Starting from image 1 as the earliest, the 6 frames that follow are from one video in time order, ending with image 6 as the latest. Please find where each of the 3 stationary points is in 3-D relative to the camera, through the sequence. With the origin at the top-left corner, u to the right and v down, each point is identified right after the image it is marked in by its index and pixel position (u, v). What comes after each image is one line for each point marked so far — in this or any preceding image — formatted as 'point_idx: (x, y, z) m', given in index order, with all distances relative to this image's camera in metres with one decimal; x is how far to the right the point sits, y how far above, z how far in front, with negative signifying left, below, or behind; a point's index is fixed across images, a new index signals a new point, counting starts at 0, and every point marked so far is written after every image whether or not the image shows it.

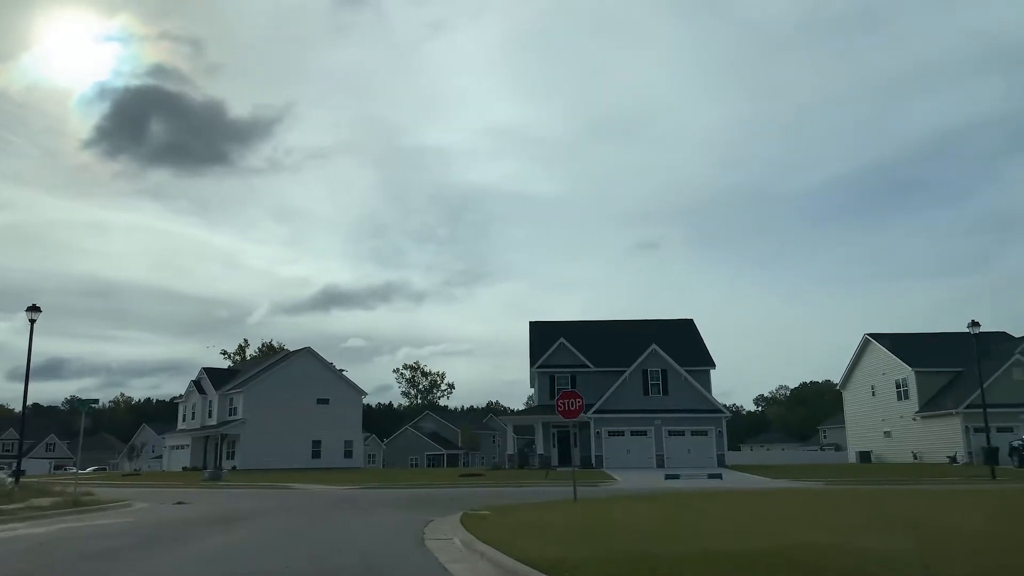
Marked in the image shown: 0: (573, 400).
0: (+1.5, -2.6, +19.2) m
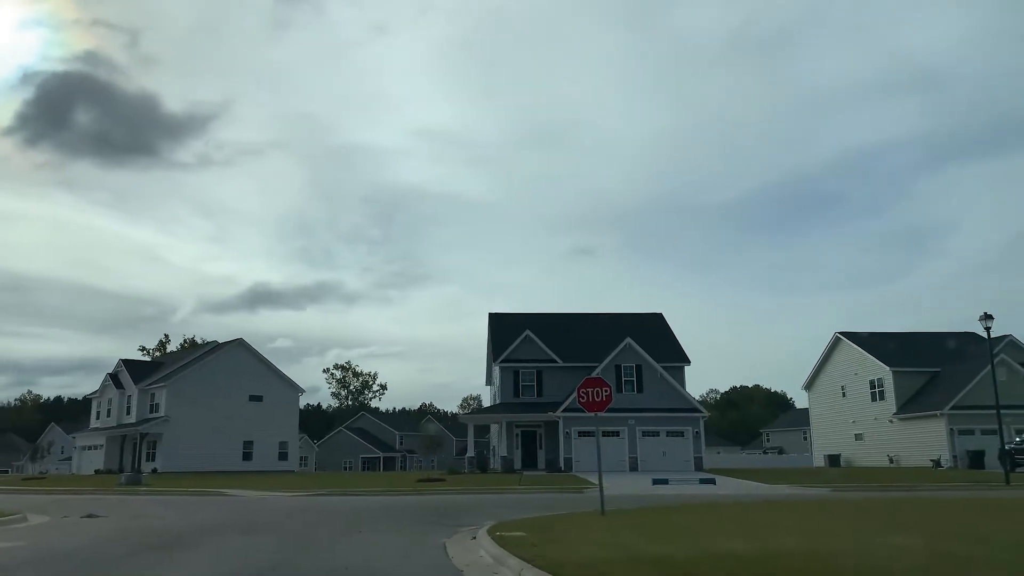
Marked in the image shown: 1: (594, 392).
0: (+1.7, -1.9, +15.5) m
1: (+1.6, -2.0, +15.6) m
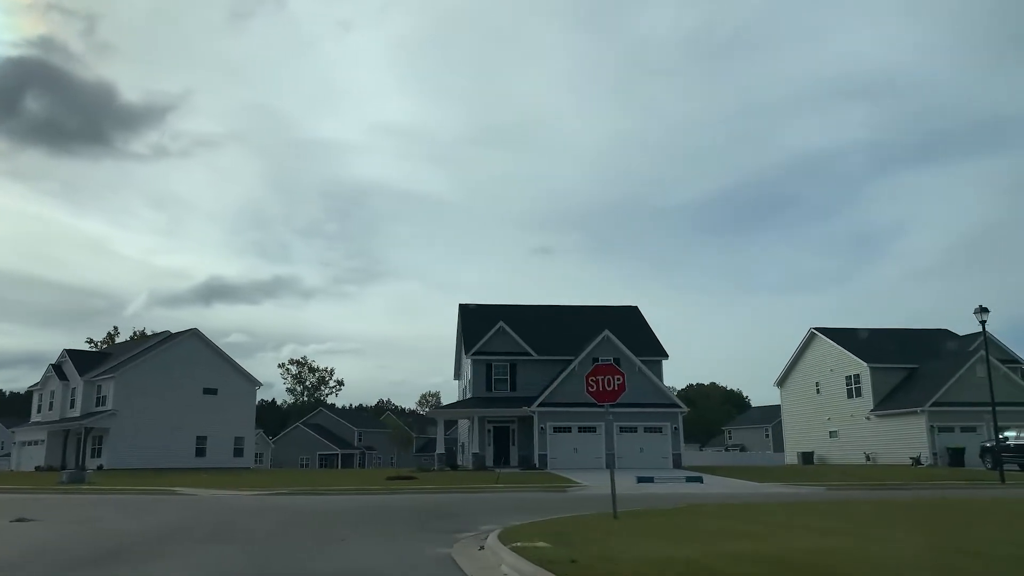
0: (+1.7, -1.5, +13.8) m
1: (+1.6, -1.5, +13.8) m
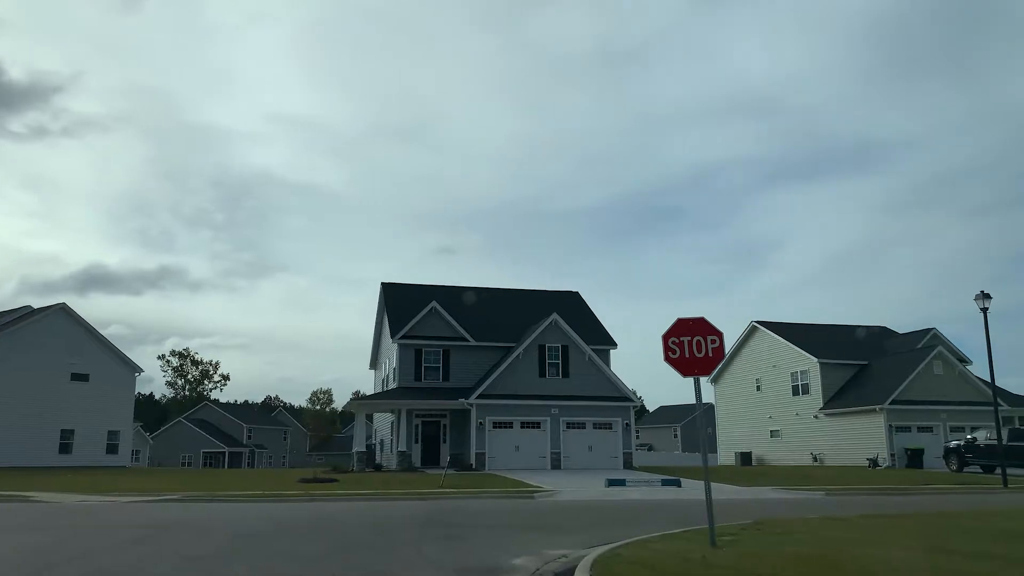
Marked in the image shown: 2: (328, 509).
0: (+2.2, -0.5, +9.3) m
1: (+2.1, -0.6, +9.4) m
2: (-4.1, -4.9, +18.1) m
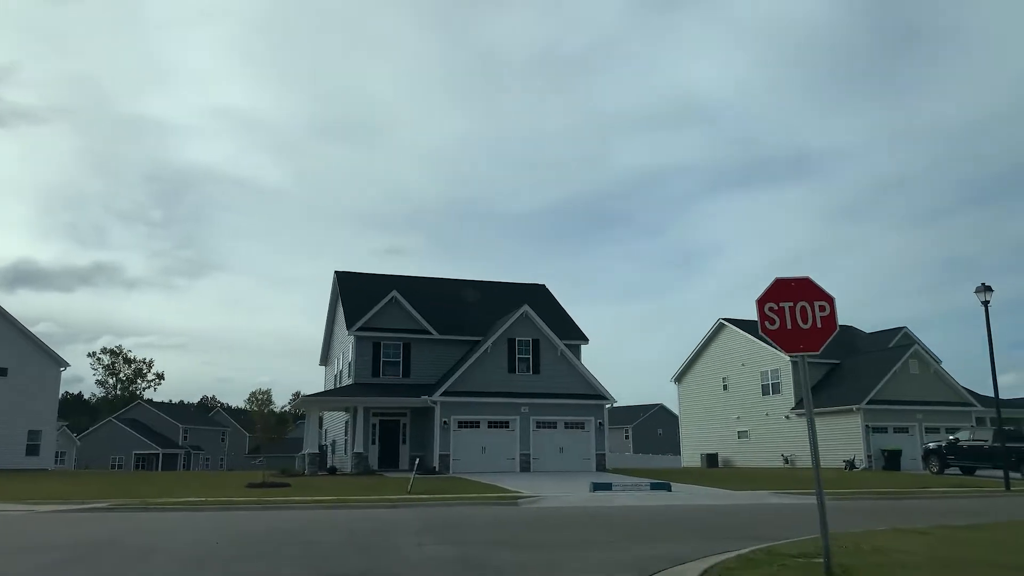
0: (+2.6, -0.1, +7.2) m
1: (+2.5, -0.2, +7.2) m
2: (-4.3, -4.4, +15.5) m
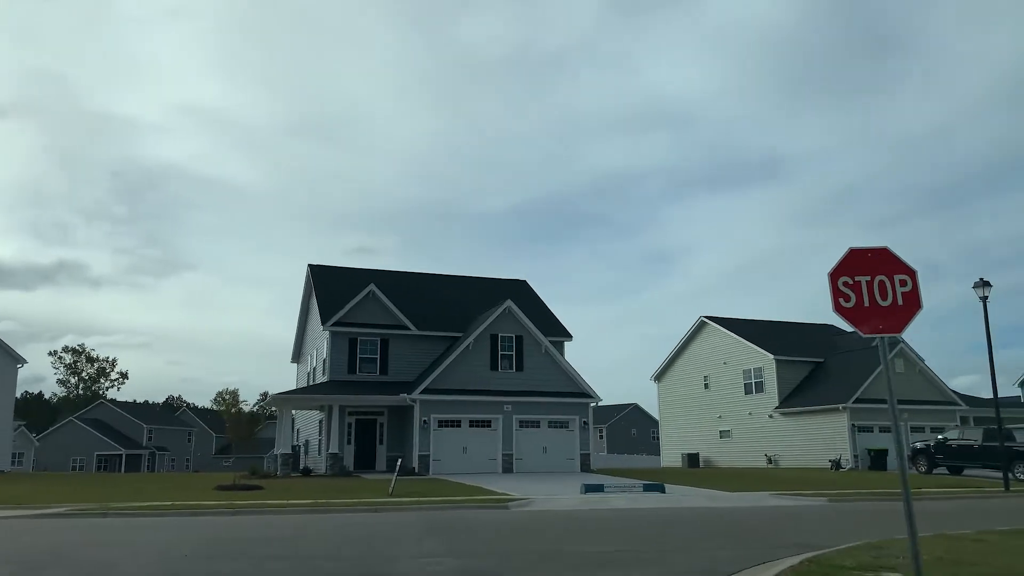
0: (+2.9, +0.1, +6.1) m
1: (+2.8, +0.1, +6.2) m
2: (-4.4, -4.1, +14.2) m
